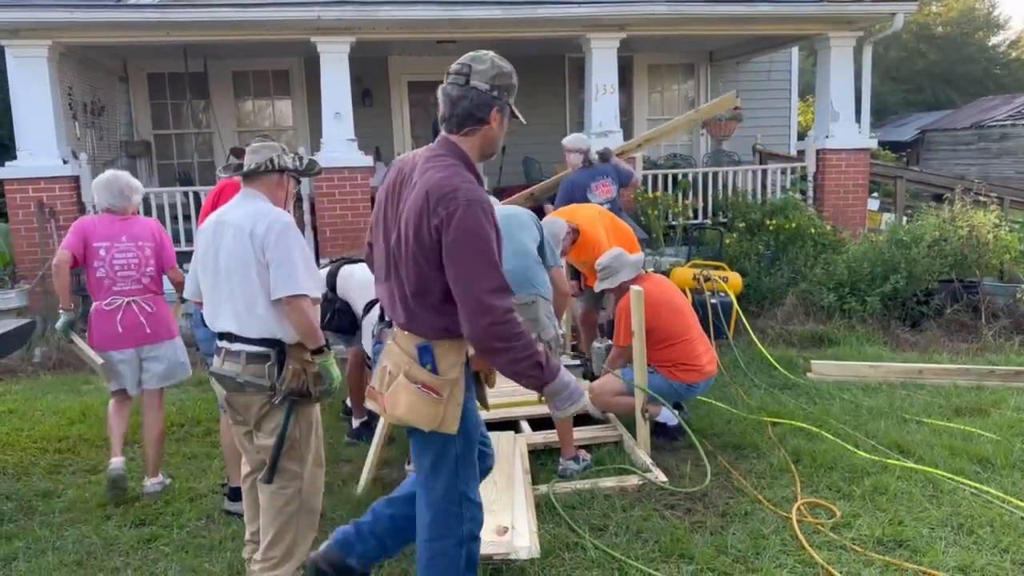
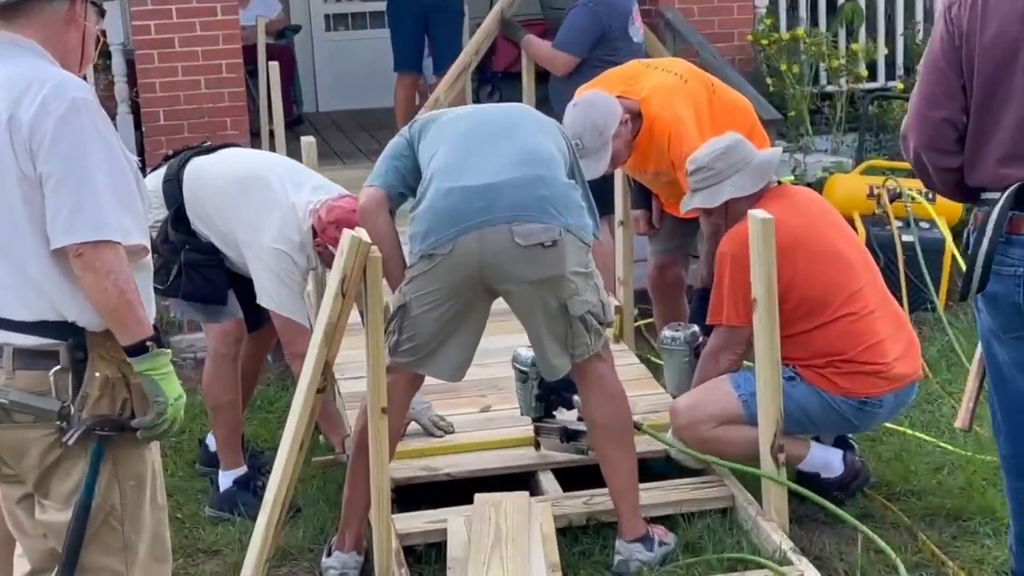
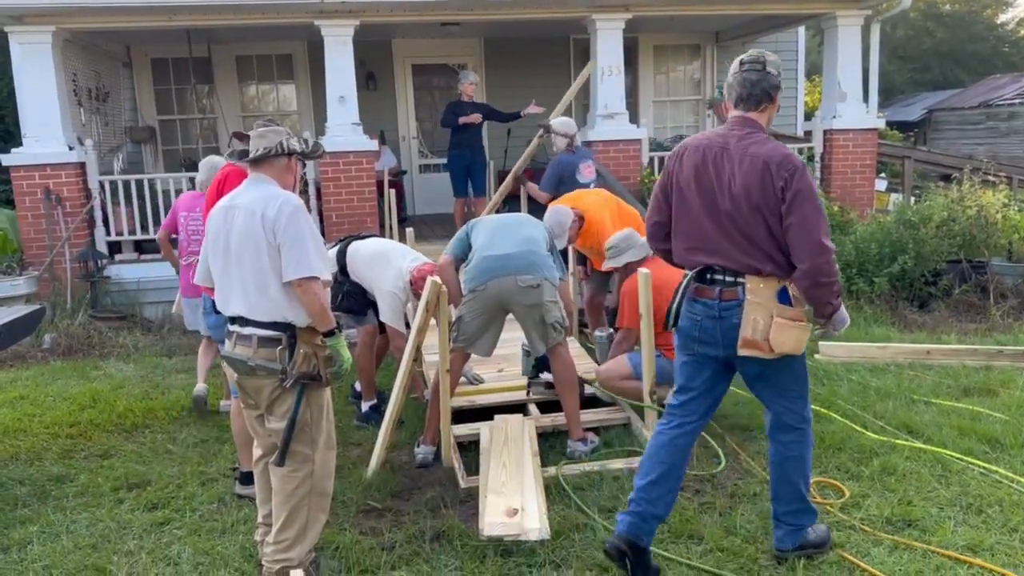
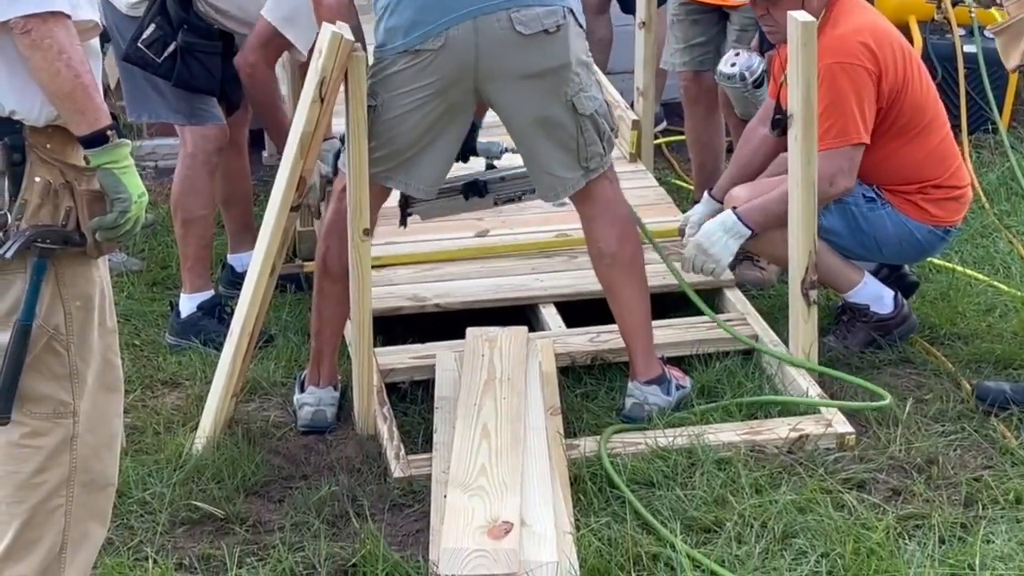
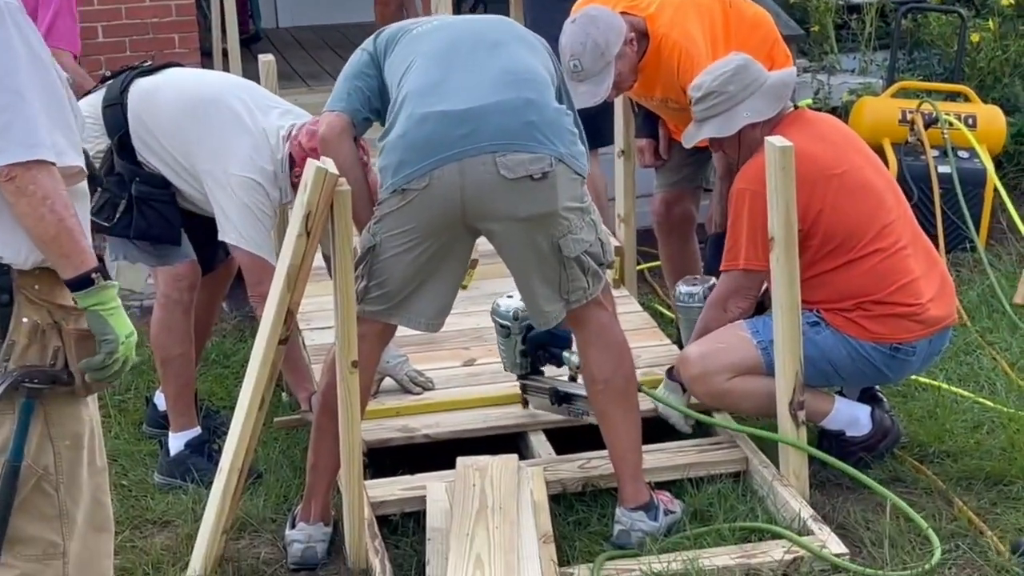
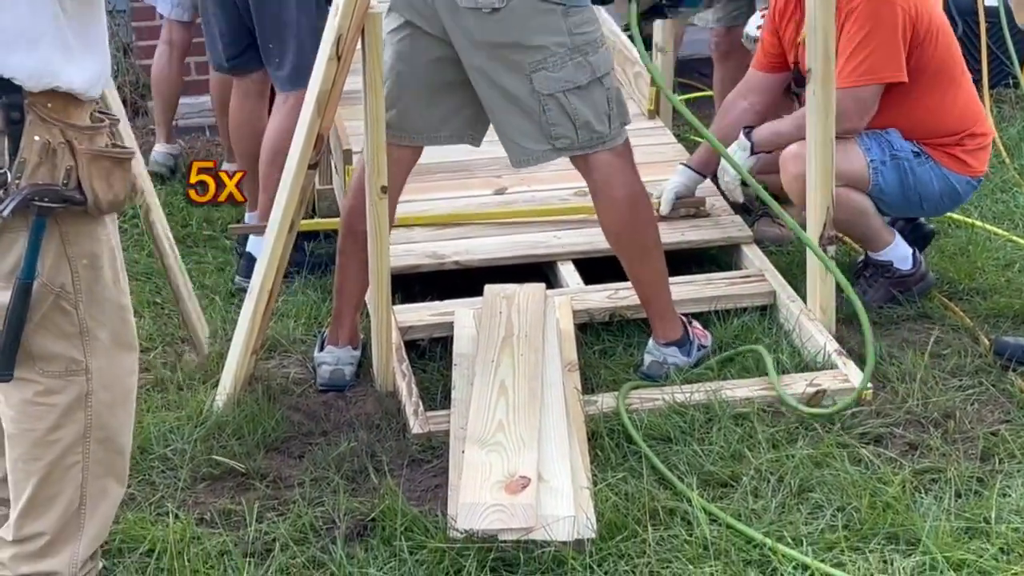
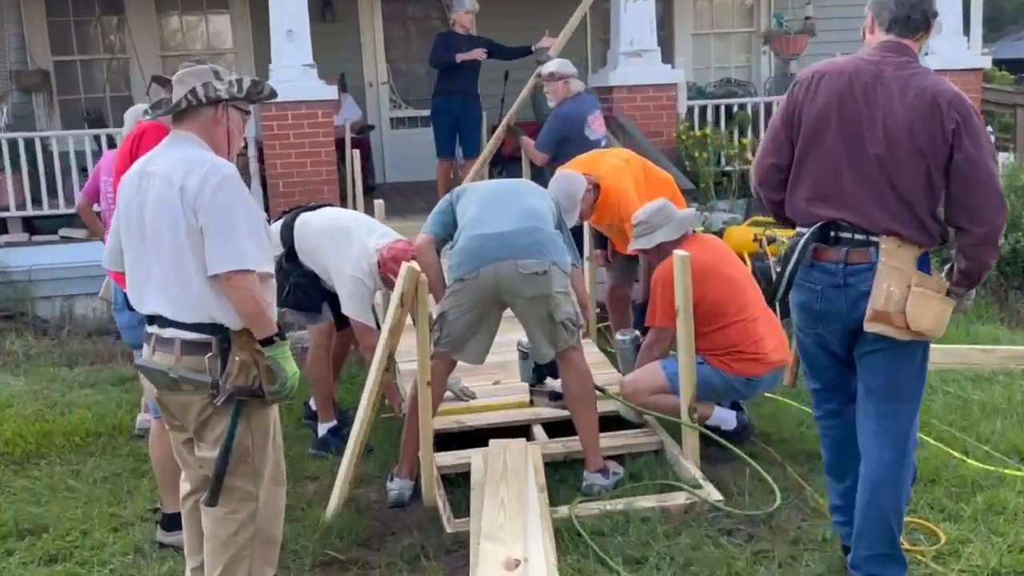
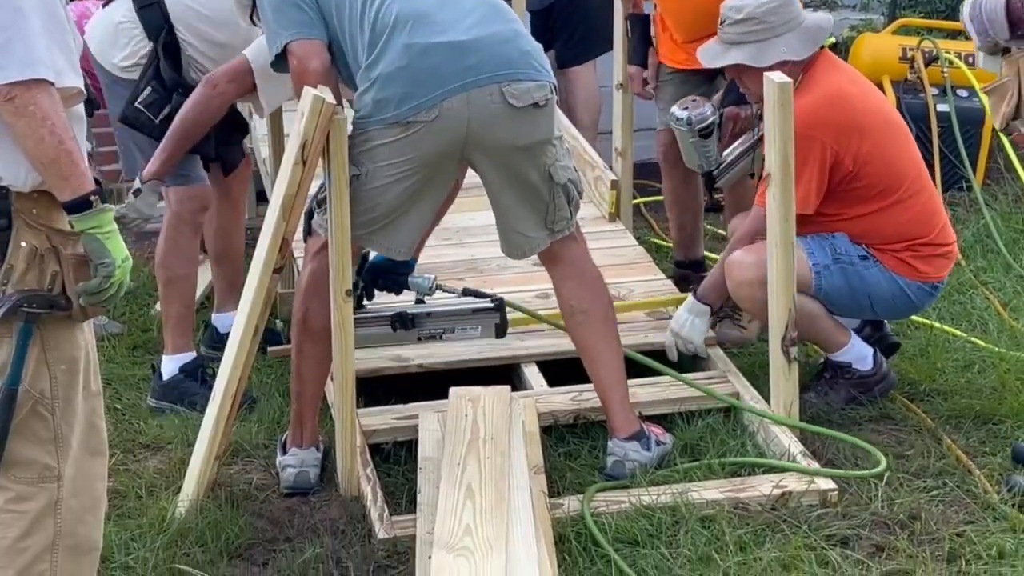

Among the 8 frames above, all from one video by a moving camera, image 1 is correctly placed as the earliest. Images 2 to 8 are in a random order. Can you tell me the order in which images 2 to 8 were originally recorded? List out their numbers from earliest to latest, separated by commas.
3, 7, 2, 5, 8, 4, 6
